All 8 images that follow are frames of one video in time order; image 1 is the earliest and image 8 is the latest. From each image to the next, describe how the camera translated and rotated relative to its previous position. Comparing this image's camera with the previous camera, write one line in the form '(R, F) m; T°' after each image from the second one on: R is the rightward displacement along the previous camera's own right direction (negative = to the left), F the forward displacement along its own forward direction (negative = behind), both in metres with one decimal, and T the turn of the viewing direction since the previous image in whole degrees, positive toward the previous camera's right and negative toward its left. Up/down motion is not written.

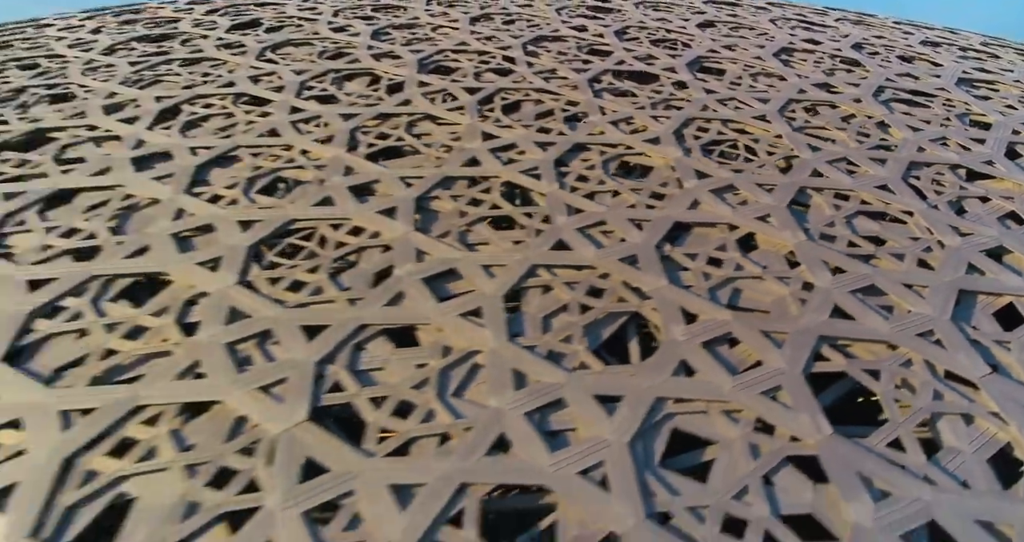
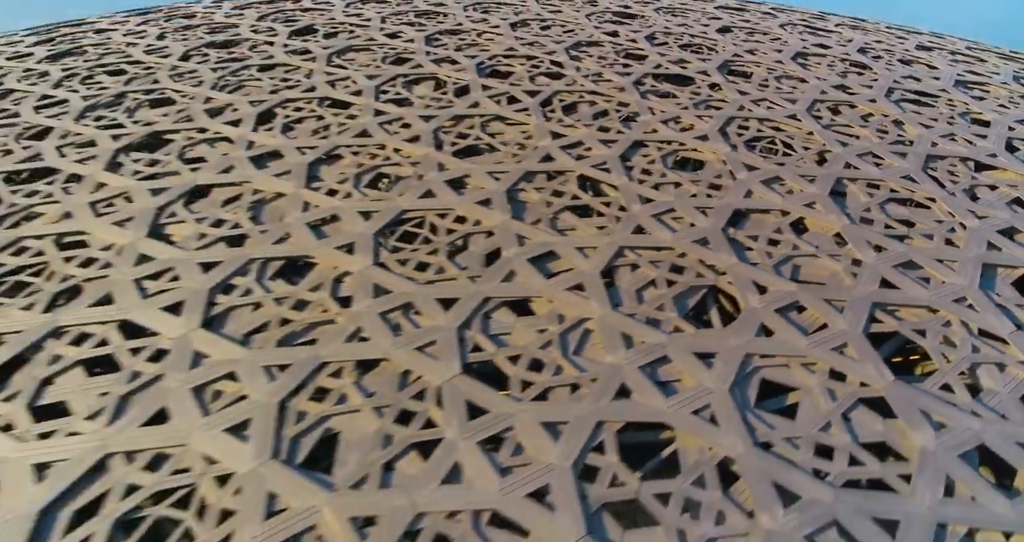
(-1.0, -0.8) m; +2°
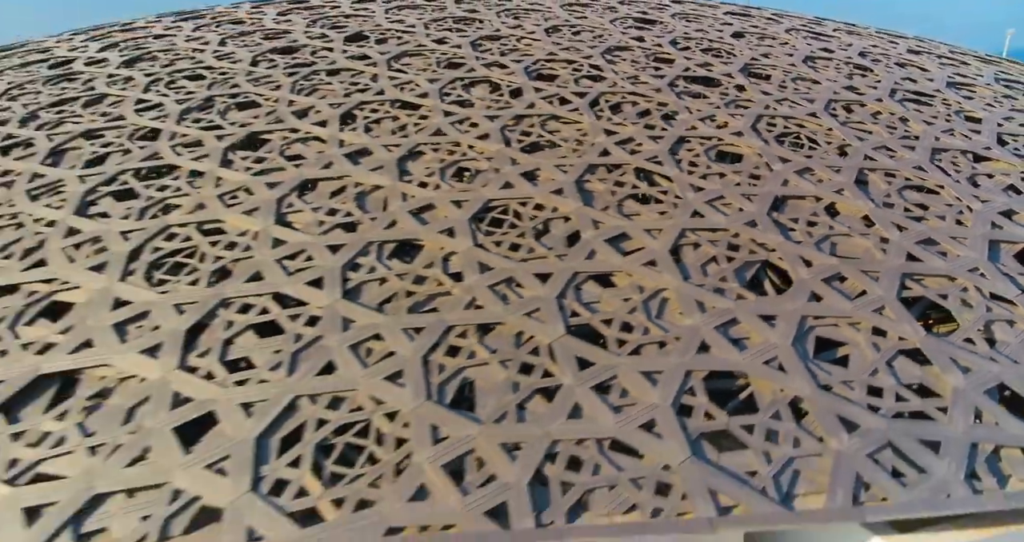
(-1.0, -0.9) m; +2°
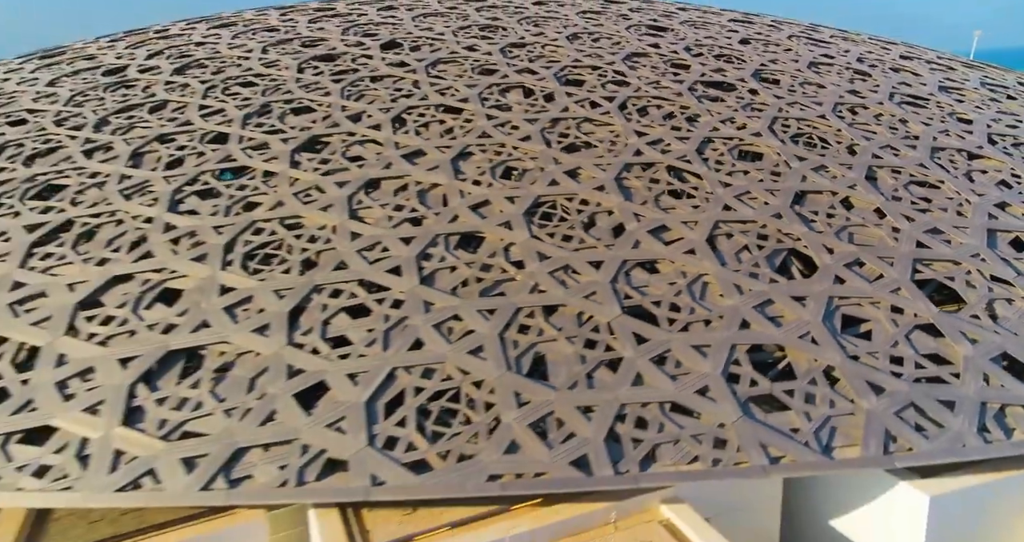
(-0.8, -0.7) m; +1°
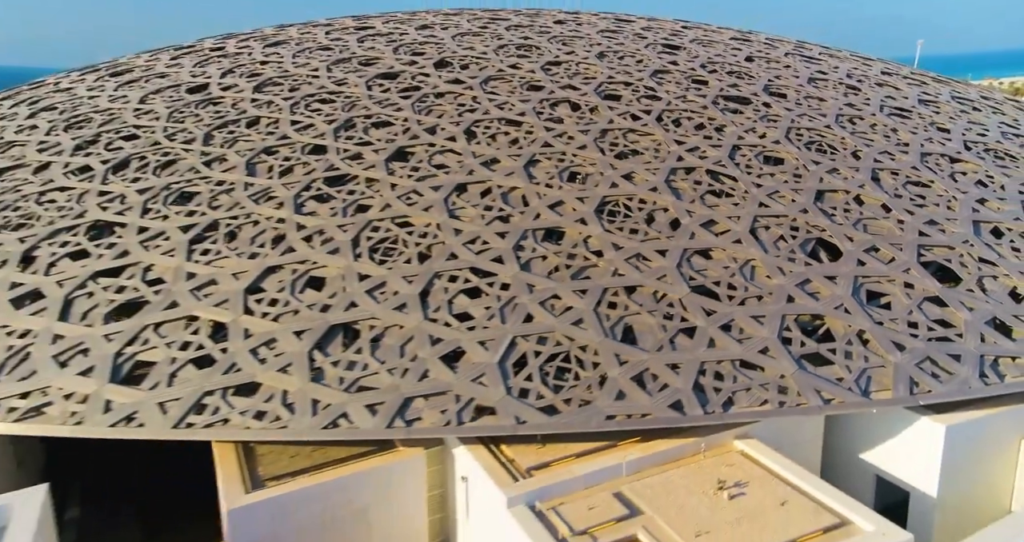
(-1.4, -1.4) m; +2°
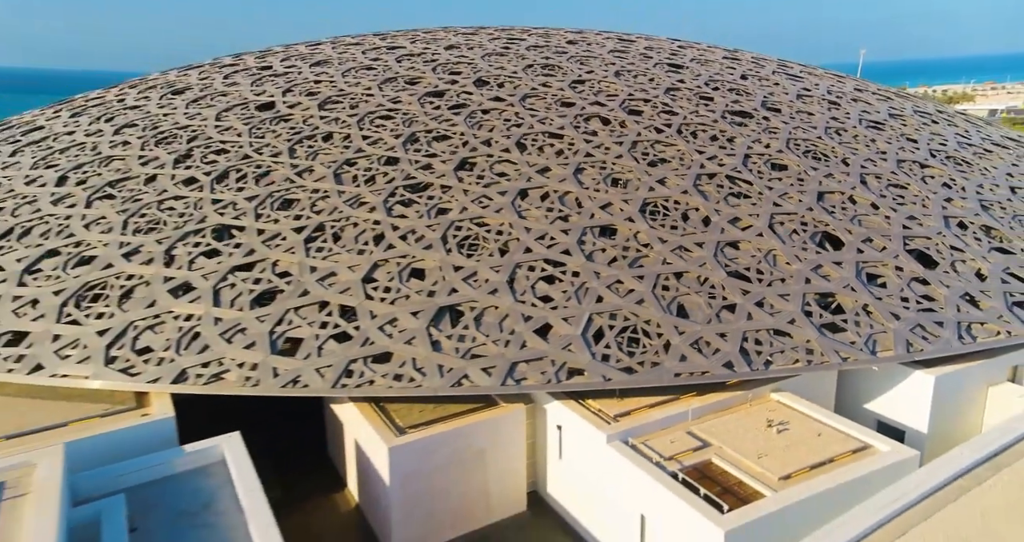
(-1.5, -1.7) m; +3°
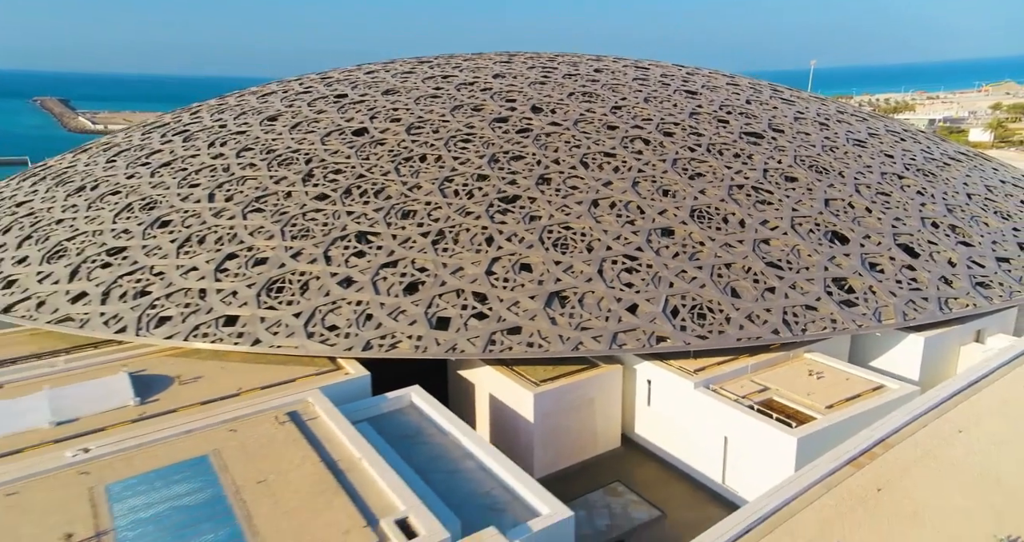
(-2.2, -2.7) m; +3°
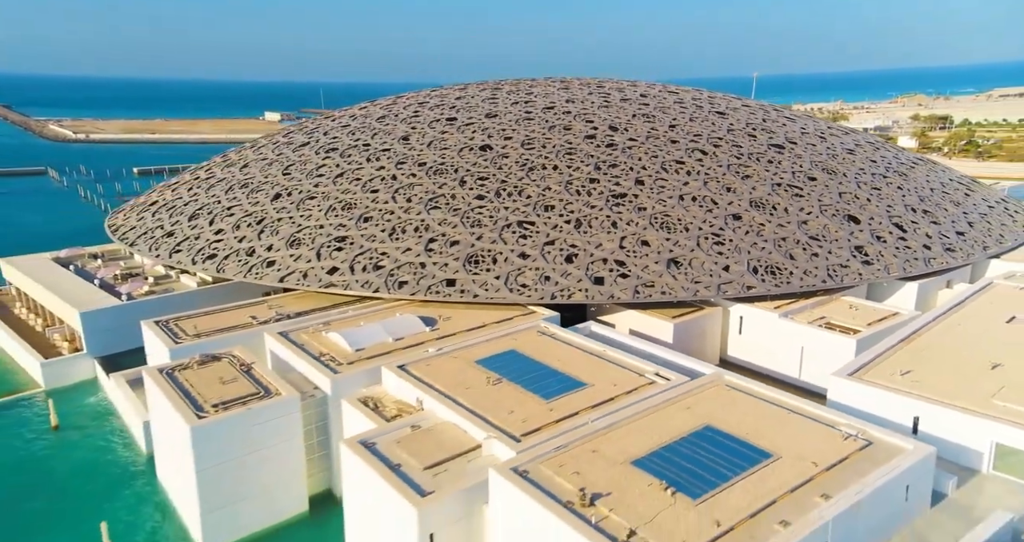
(-4.2, -4.8) m; +3°
